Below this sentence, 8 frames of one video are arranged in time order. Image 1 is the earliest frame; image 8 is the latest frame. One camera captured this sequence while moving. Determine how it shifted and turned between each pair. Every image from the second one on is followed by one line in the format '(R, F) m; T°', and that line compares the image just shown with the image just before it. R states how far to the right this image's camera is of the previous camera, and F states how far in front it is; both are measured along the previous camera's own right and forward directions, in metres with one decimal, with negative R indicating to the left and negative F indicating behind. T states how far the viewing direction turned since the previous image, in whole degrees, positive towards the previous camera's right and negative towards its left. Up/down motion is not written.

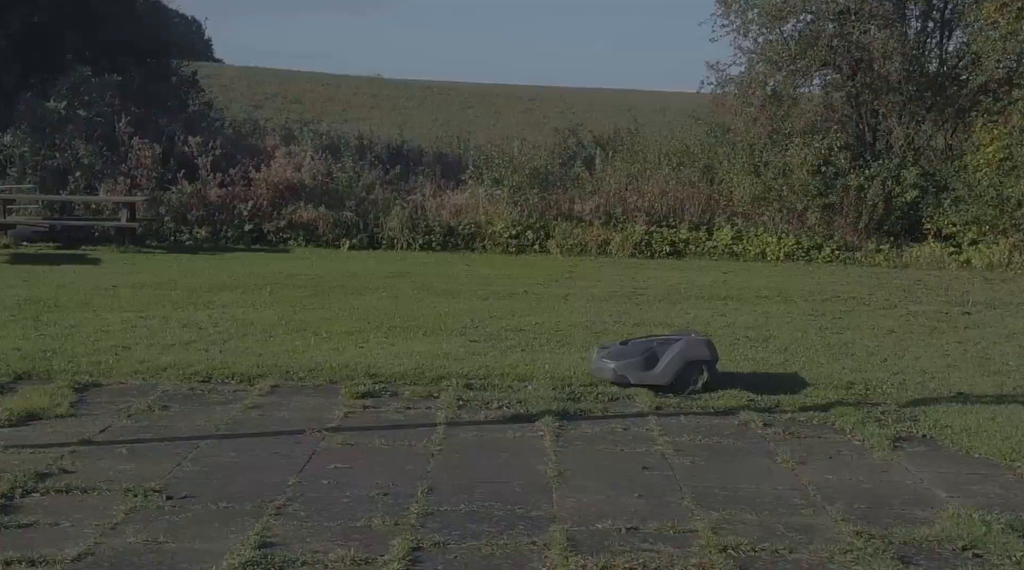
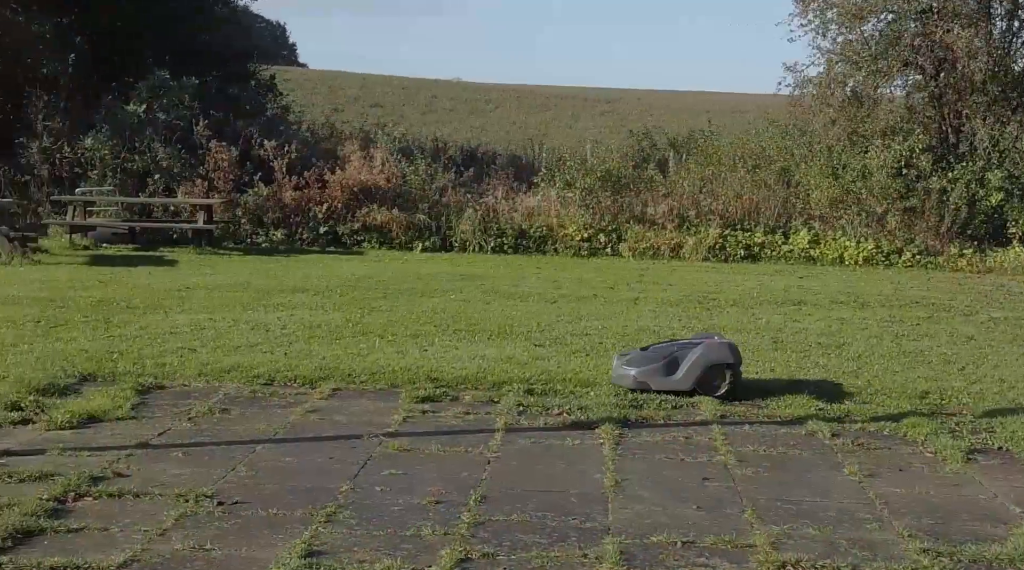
(+0.1, +0.1) m; -3°
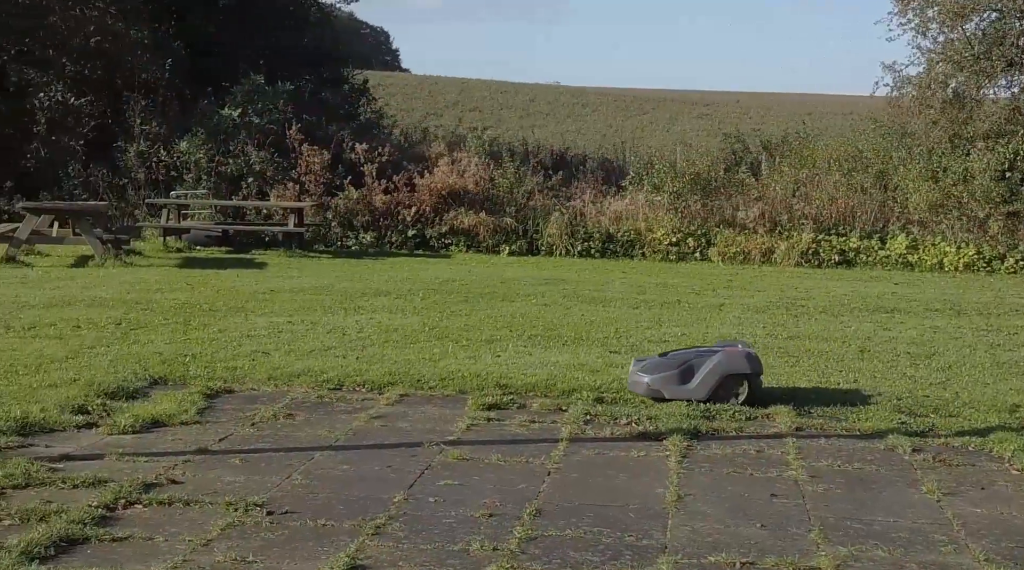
(+0.2, +0.2) m; -4°
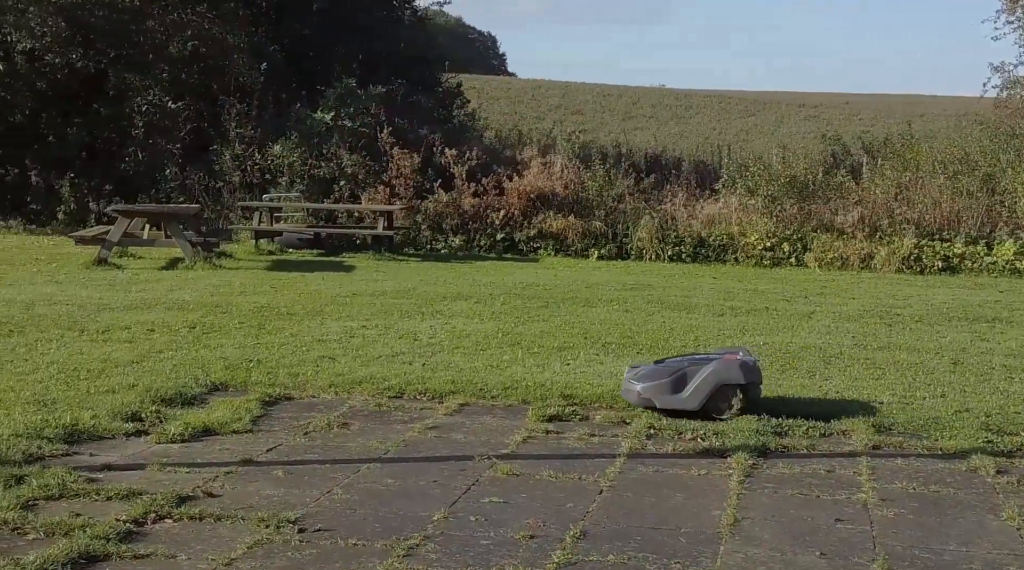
(+0.2, +0.3) m; -4°
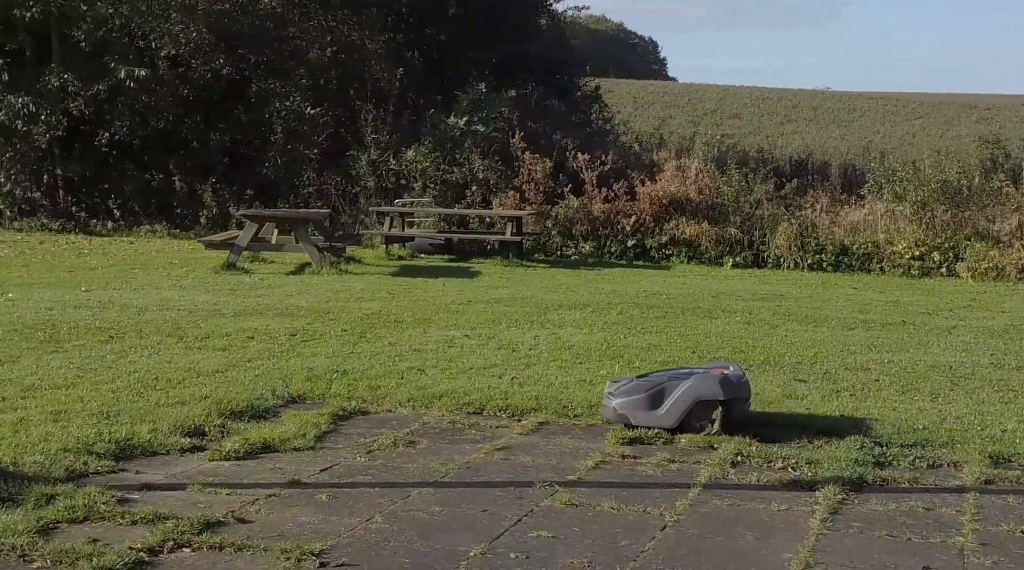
(+0.4, +0.6) m; -6°
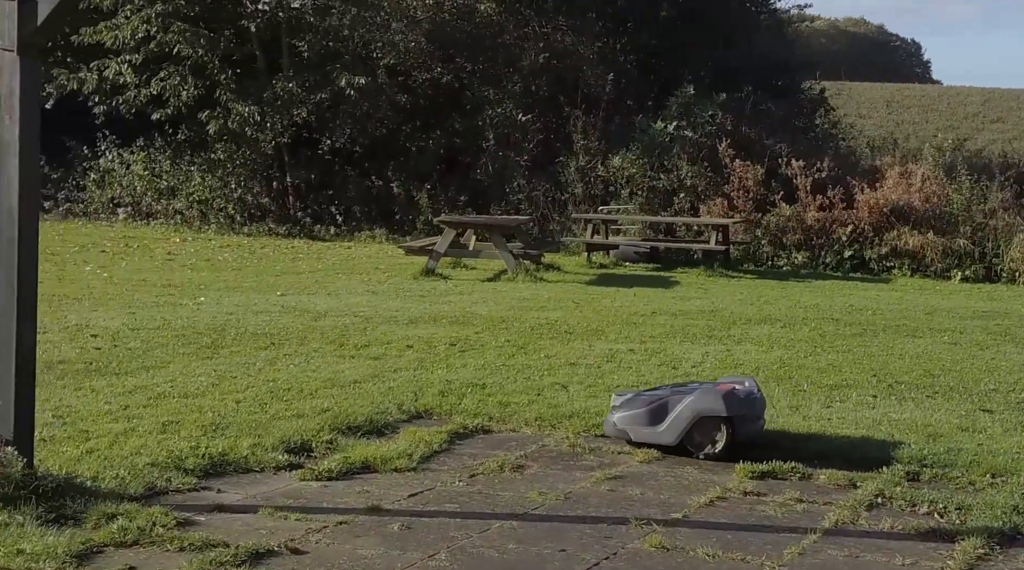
(+0.6, +0.7) m; -9°
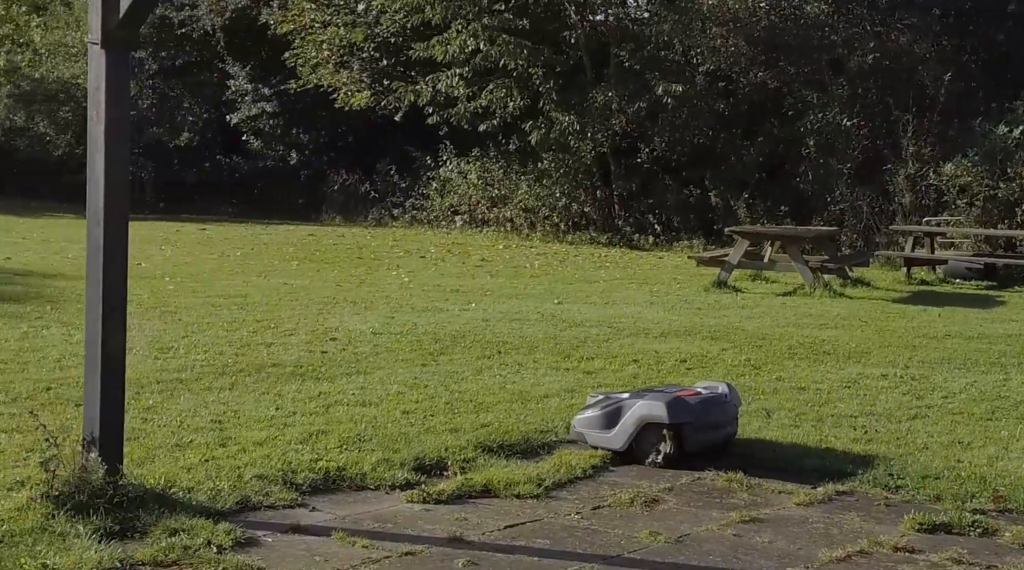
(+1.0, +0.8) m; -14°
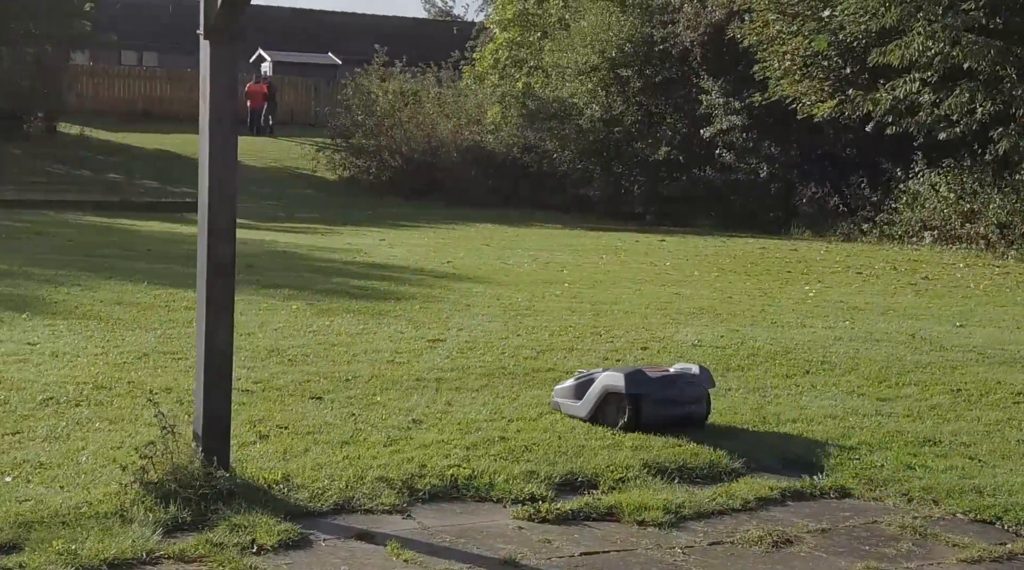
(+1.5, +0.9) m; -20°
